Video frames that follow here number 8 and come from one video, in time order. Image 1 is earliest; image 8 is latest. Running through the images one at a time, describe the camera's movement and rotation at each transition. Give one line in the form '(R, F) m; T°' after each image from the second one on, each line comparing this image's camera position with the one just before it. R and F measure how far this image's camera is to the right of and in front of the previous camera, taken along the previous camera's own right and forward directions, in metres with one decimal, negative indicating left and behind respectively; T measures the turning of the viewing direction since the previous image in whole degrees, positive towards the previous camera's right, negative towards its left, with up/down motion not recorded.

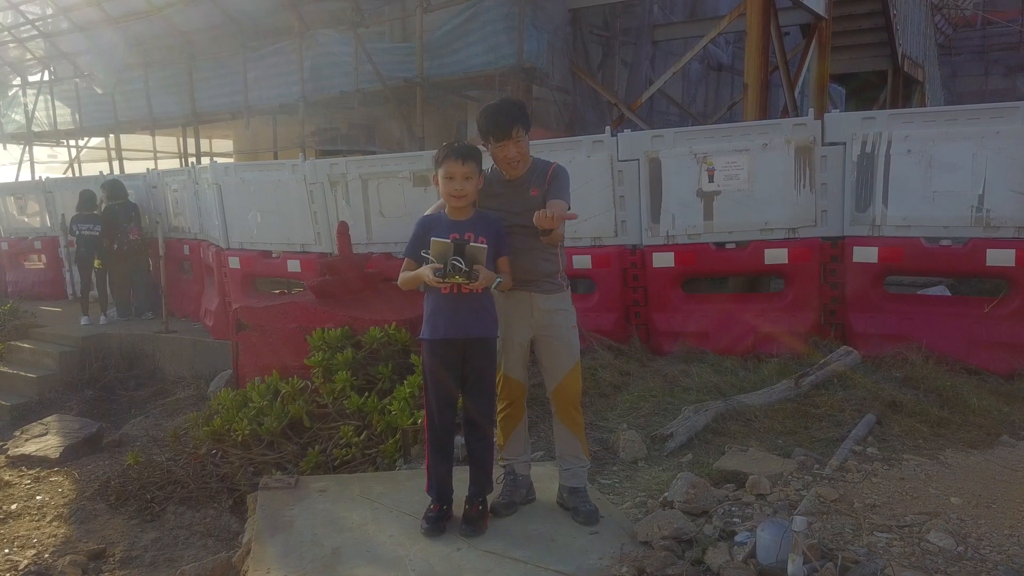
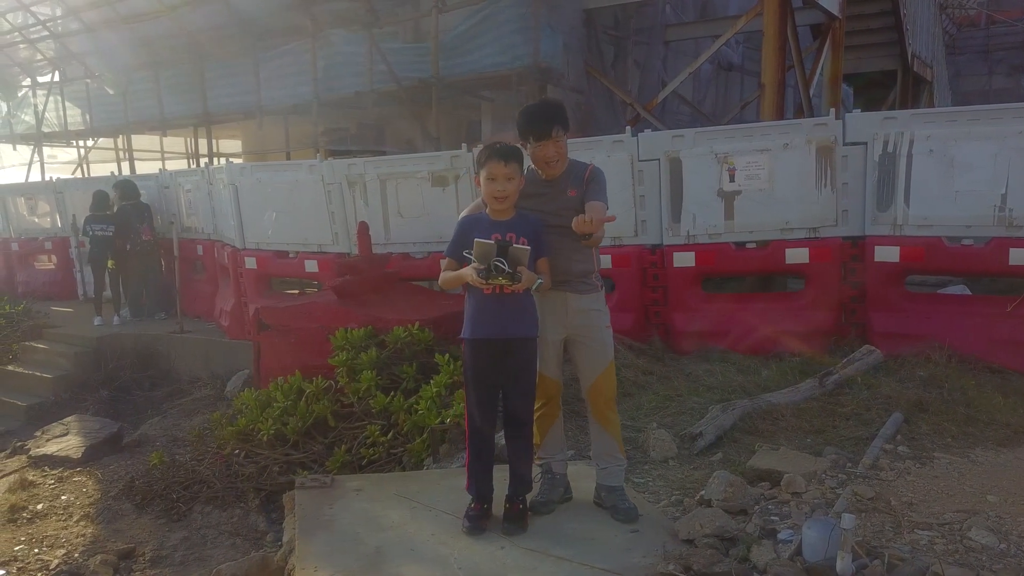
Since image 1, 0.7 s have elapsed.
(-0.1, 0.0) m; 0°
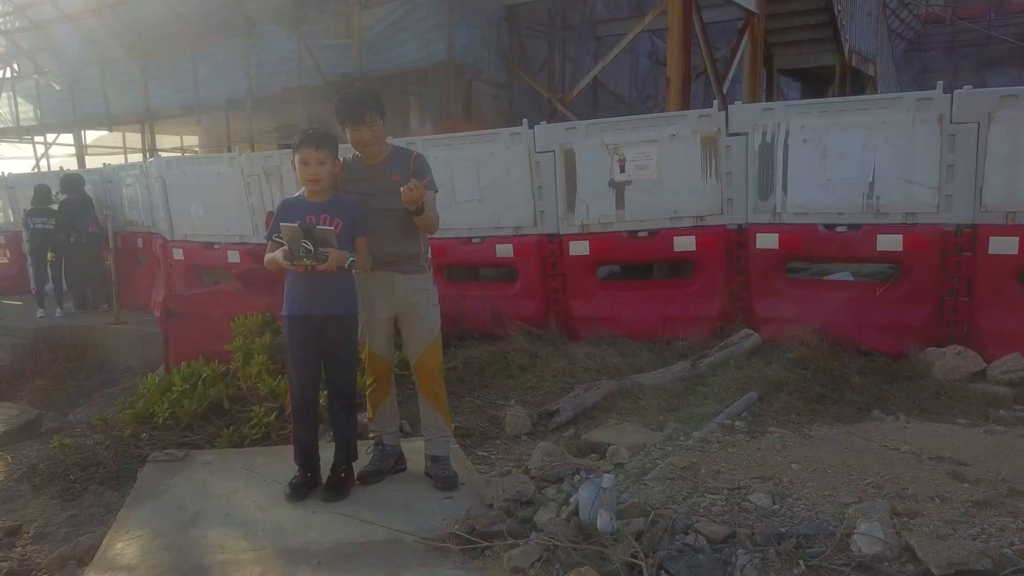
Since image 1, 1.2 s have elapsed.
(+0.6, -0.2) m; 0°
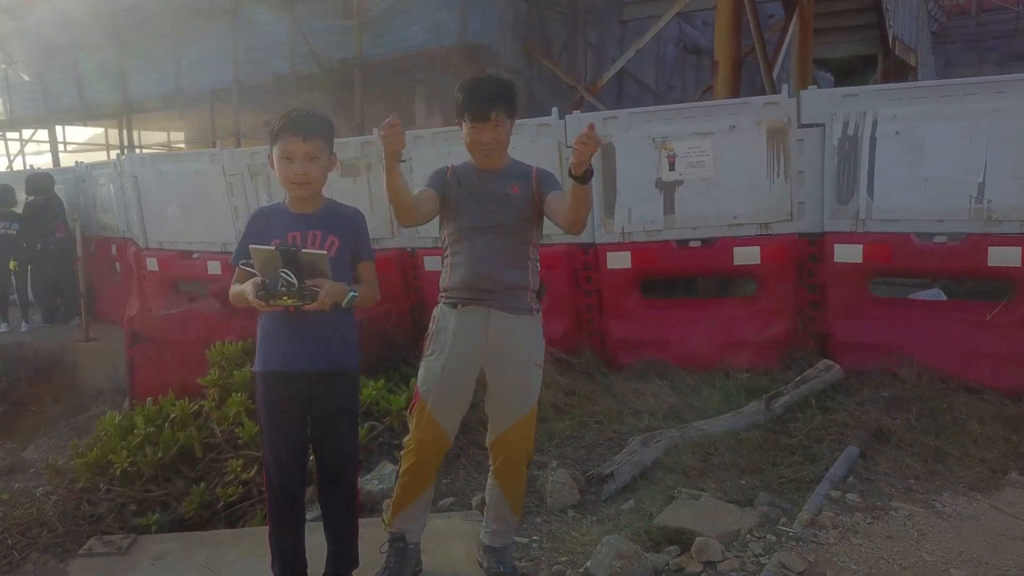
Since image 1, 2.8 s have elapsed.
(-0.2, +0.9) m; 0°
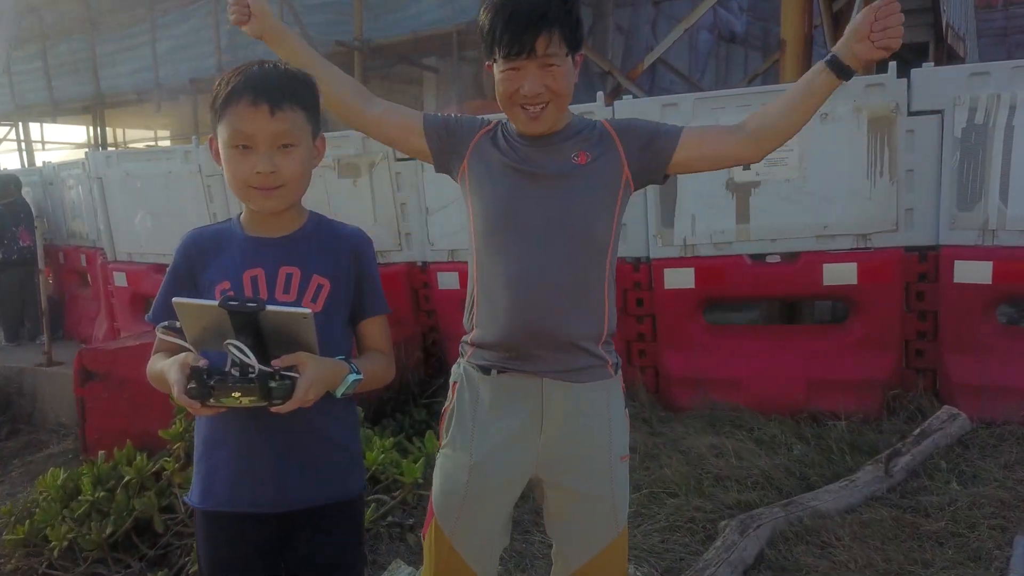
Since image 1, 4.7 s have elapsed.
(-0.2, +1.0) m; 0°
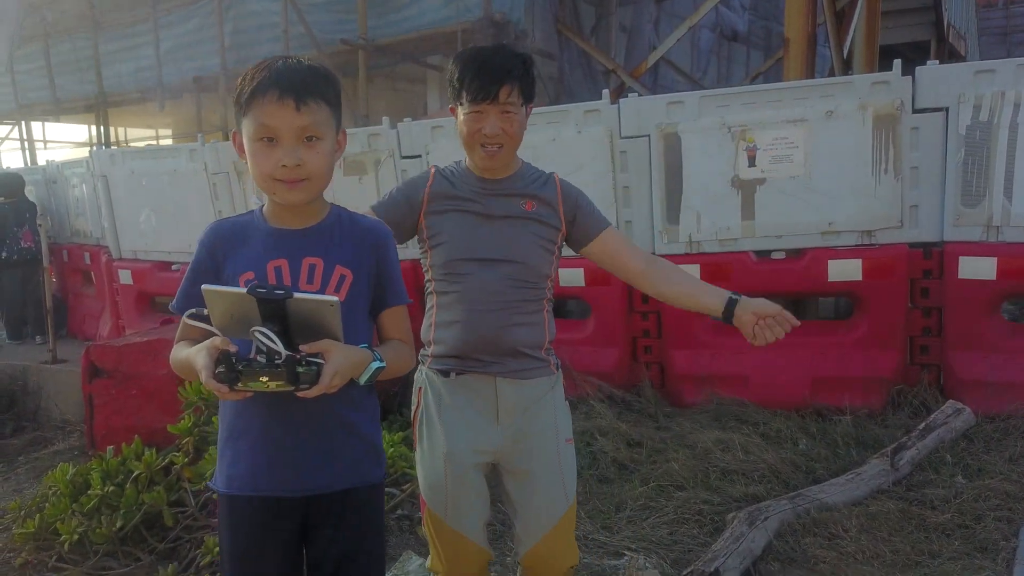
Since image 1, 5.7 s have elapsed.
(0.0, 0.0) m; 0°
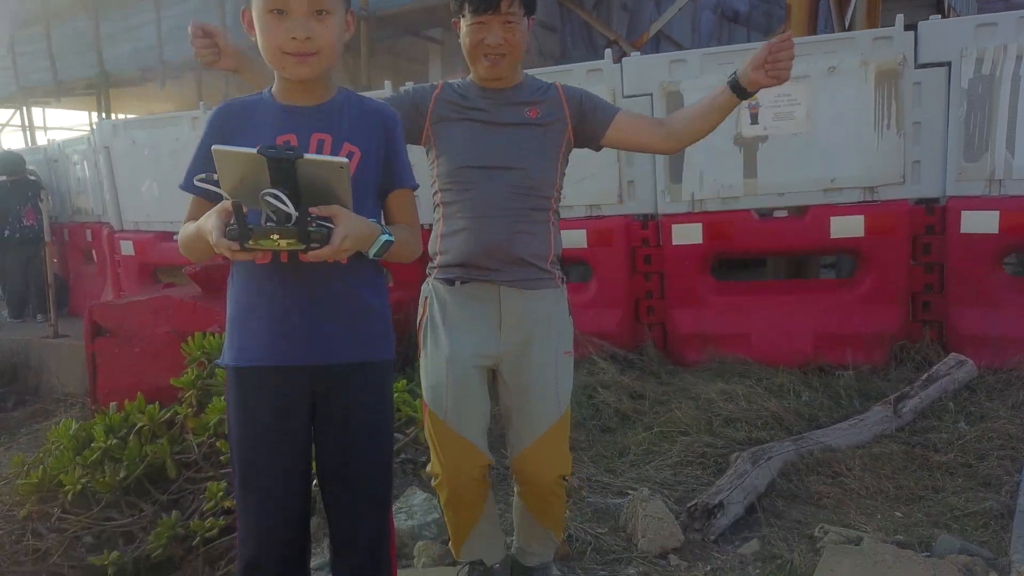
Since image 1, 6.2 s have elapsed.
(0.0, 0.0) m; 0°
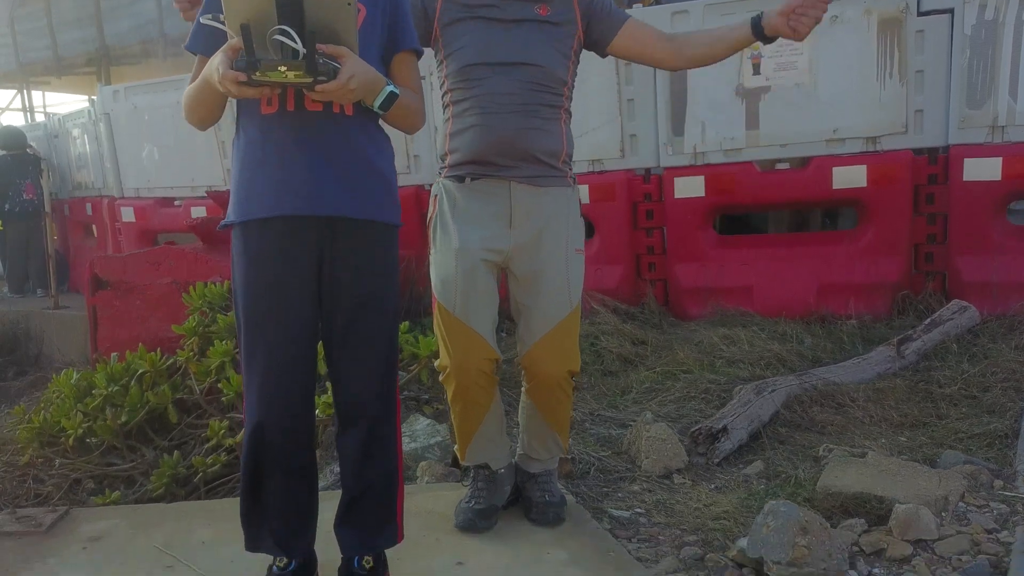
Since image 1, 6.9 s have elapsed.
(0.0, 0.0) m; 0°
